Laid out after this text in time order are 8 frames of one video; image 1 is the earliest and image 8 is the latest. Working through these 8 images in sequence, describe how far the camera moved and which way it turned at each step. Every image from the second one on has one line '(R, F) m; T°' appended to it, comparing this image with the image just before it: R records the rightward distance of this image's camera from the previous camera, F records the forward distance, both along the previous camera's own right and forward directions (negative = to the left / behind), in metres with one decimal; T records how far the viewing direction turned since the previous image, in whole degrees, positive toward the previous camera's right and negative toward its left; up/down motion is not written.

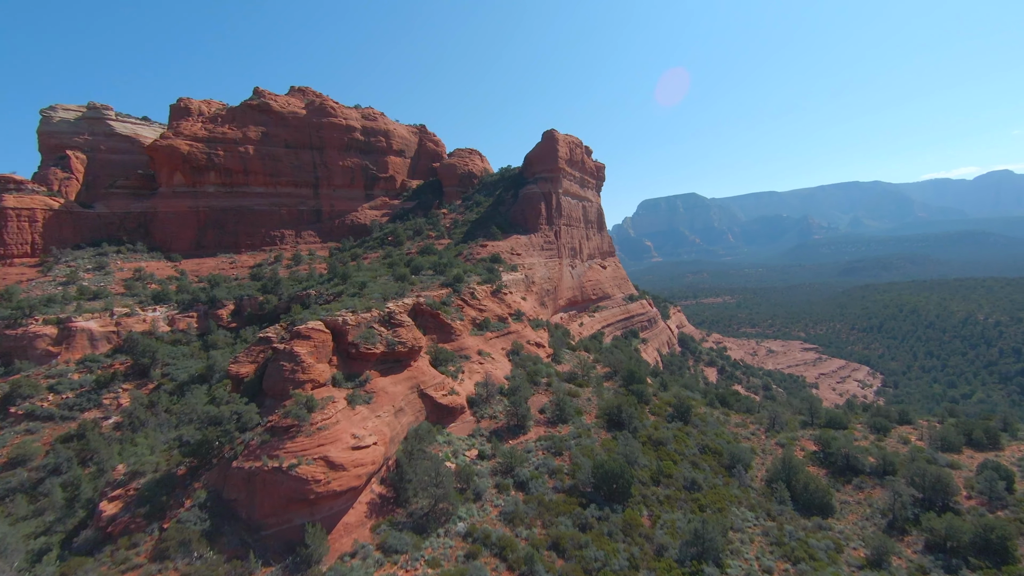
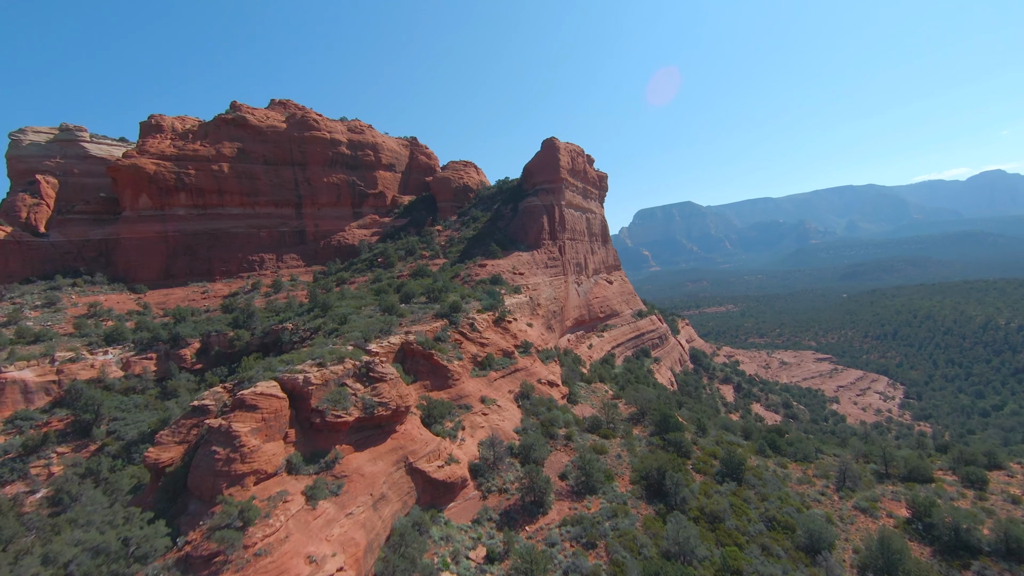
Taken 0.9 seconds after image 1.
(-0.2, +2.6) m; 0°
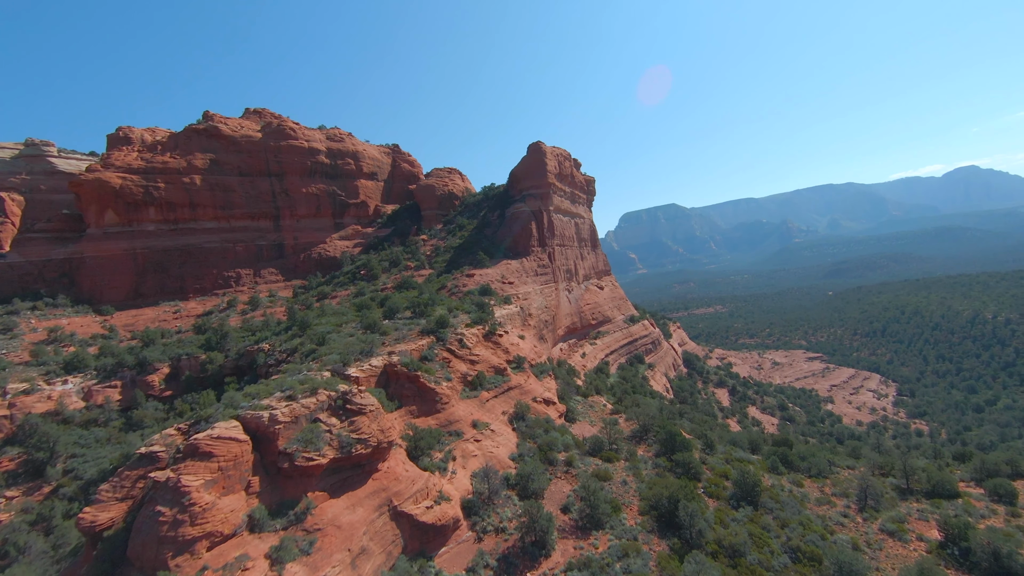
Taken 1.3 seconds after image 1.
(-0.1, +1.0) m; +1°
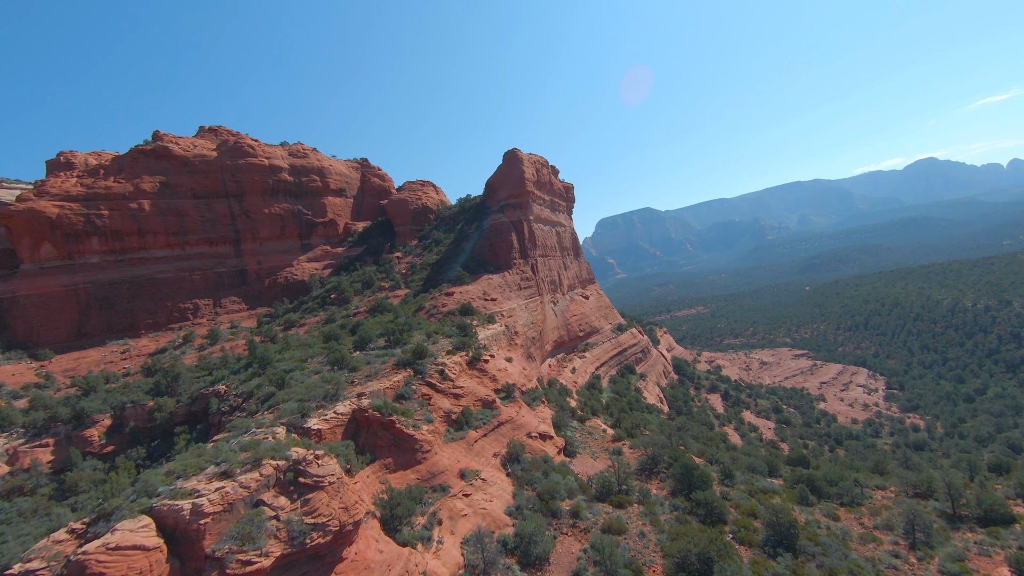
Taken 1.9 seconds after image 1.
(-0.1, +1.6) m; +2°
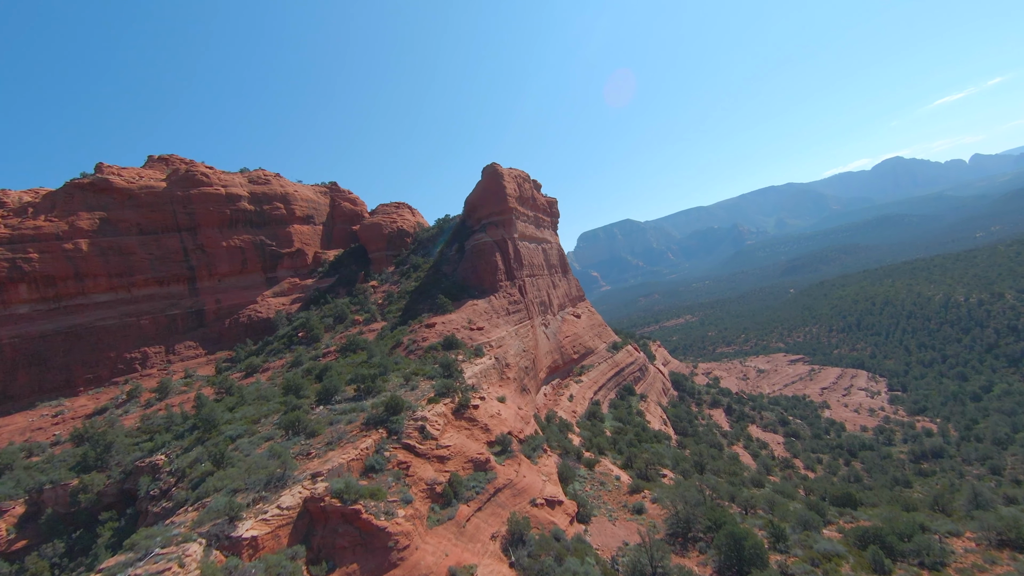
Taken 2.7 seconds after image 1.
(-0.1, +2.2) m; +2°
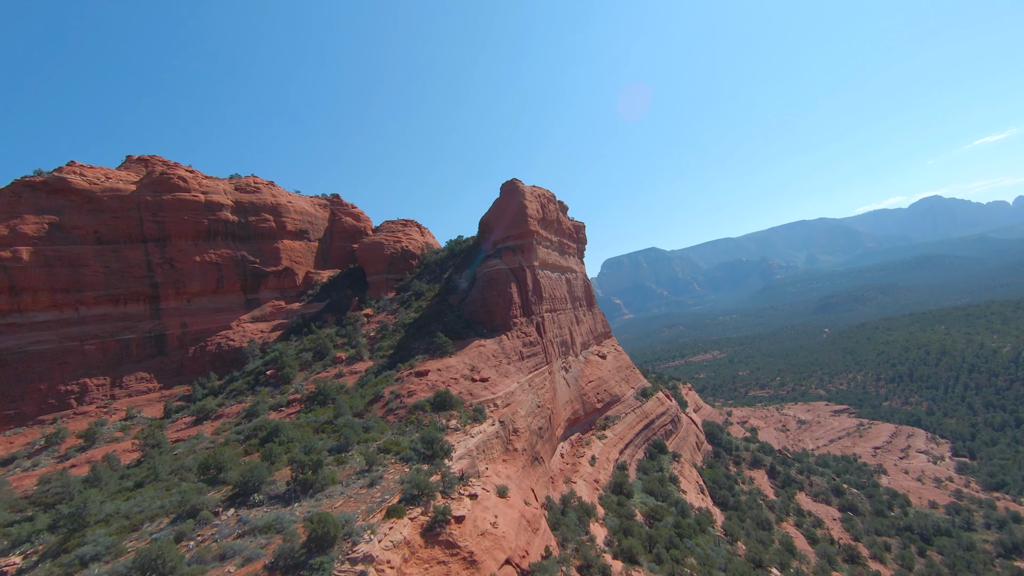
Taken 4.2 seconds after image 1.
(+0.2, +4.0) m; -2°
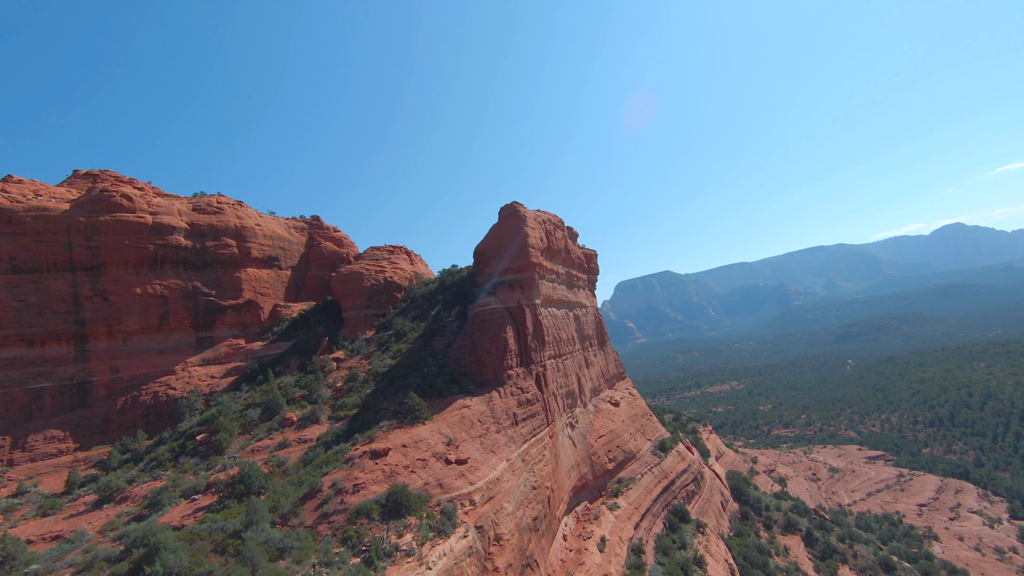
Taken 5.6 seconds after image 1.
(+0.6, +3.5) m; -1°
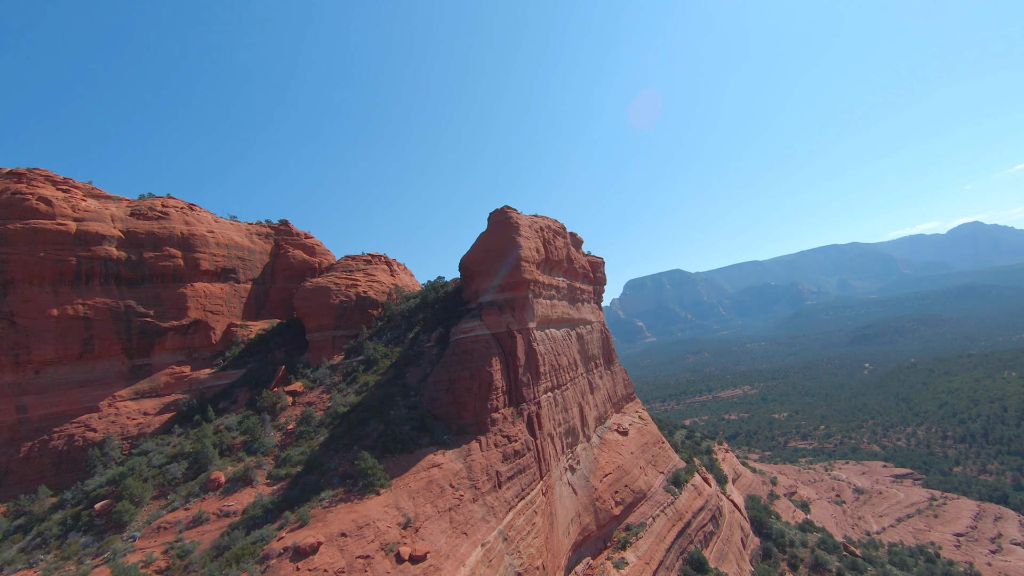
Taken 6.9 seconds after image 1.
(+0.6, +3.1) m; -1°
